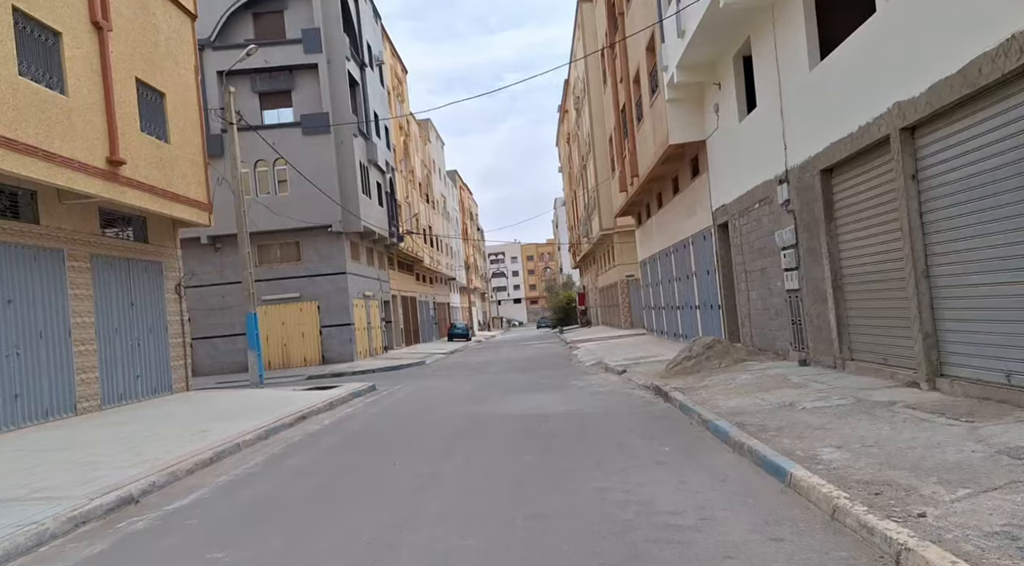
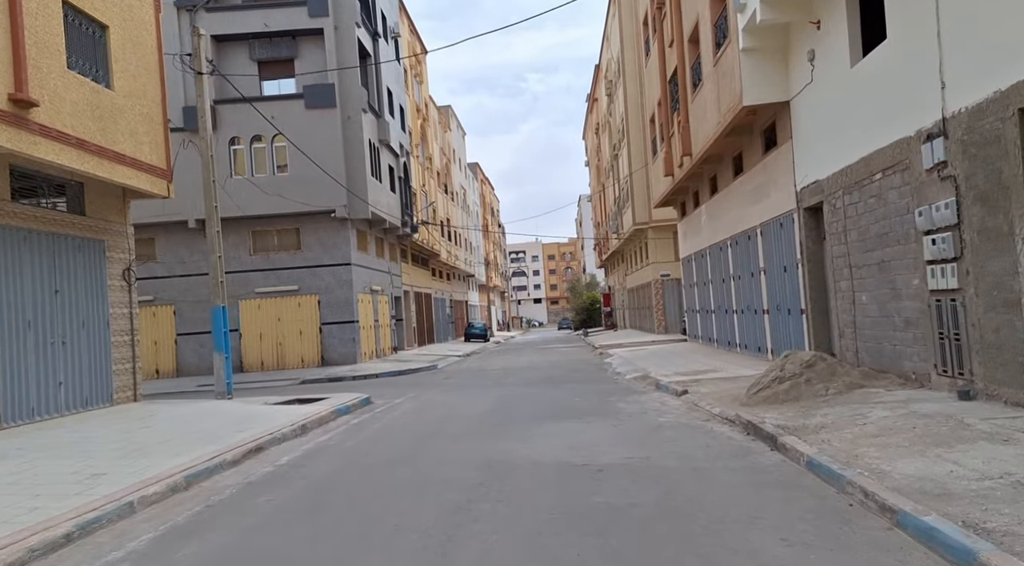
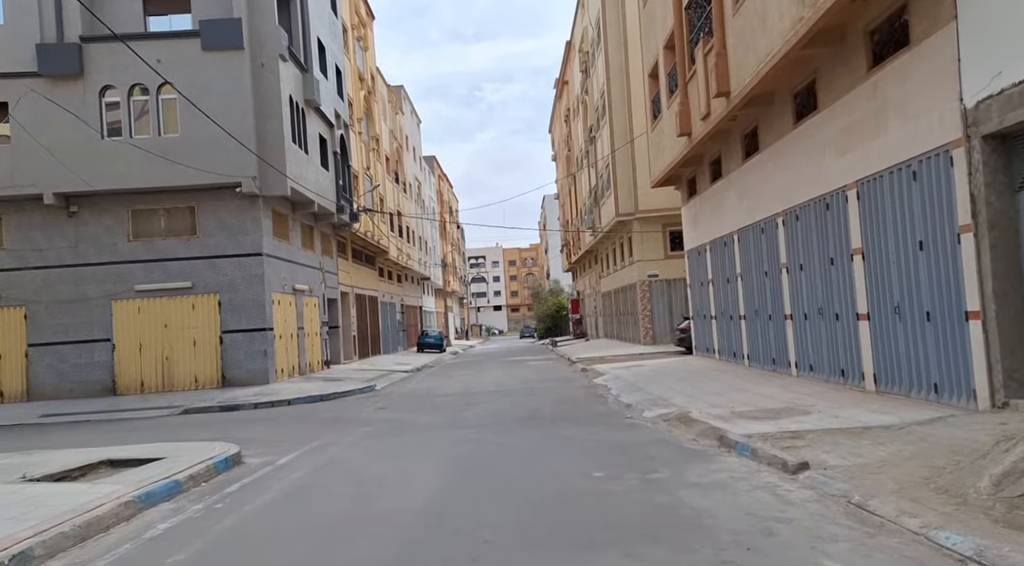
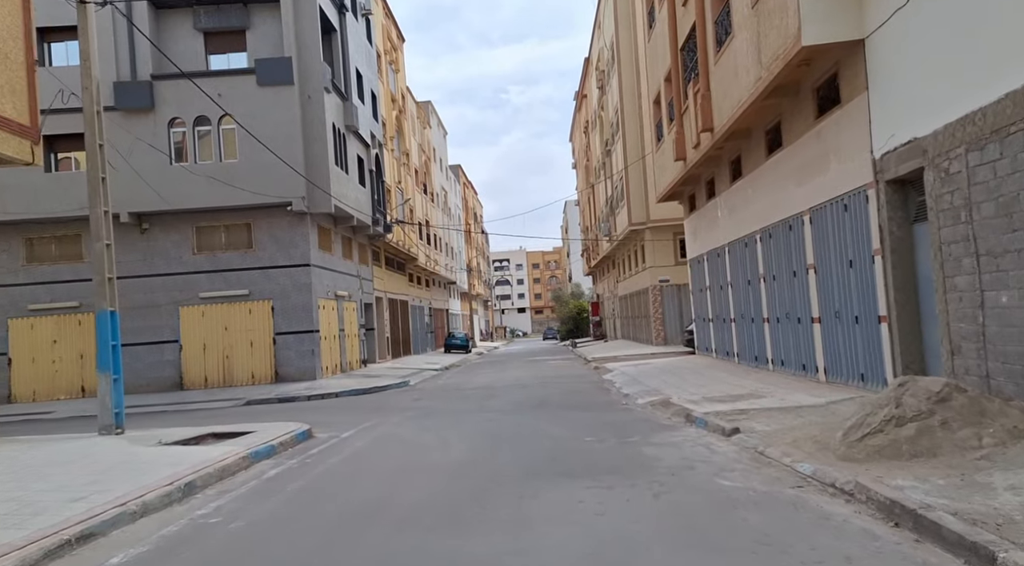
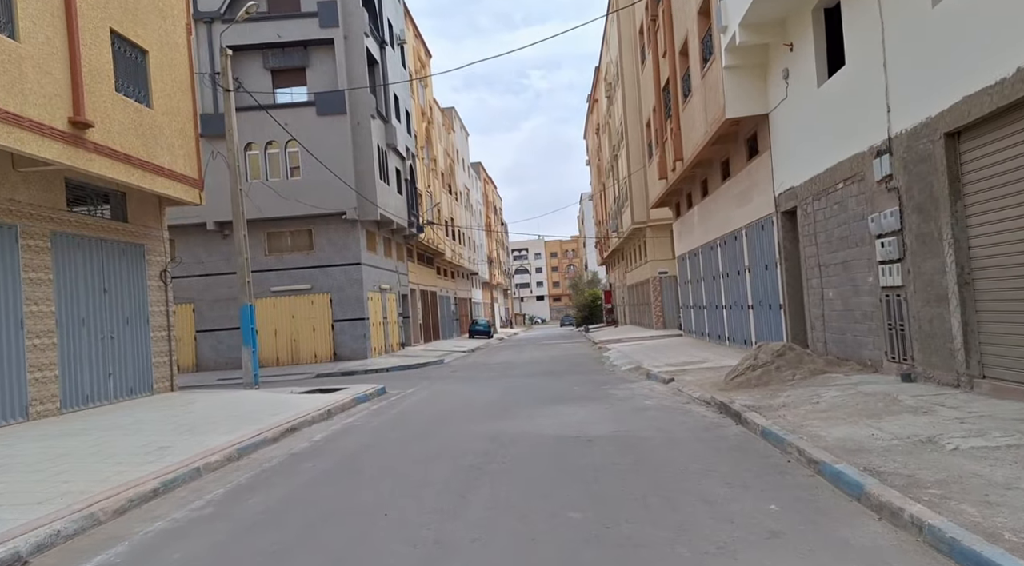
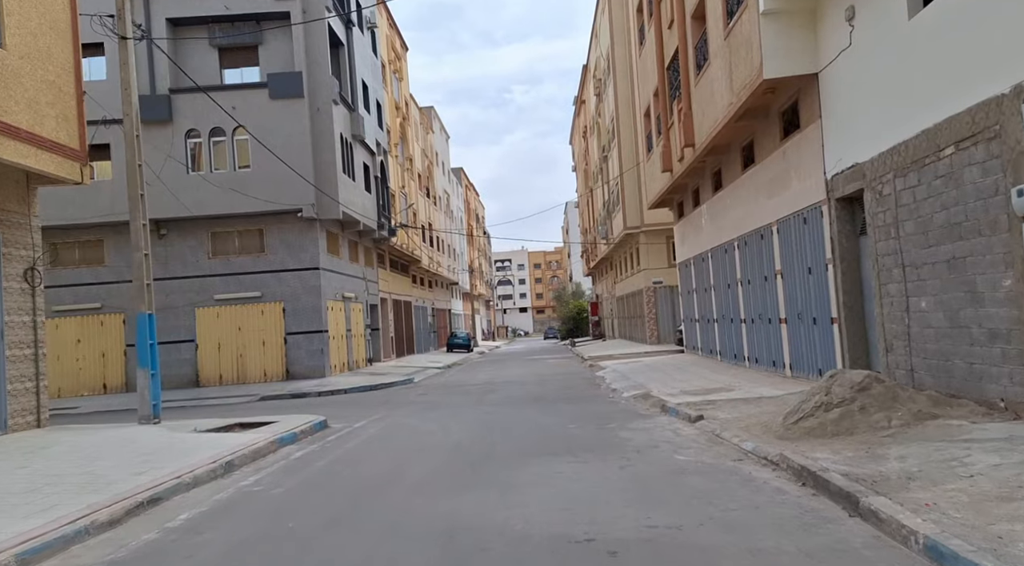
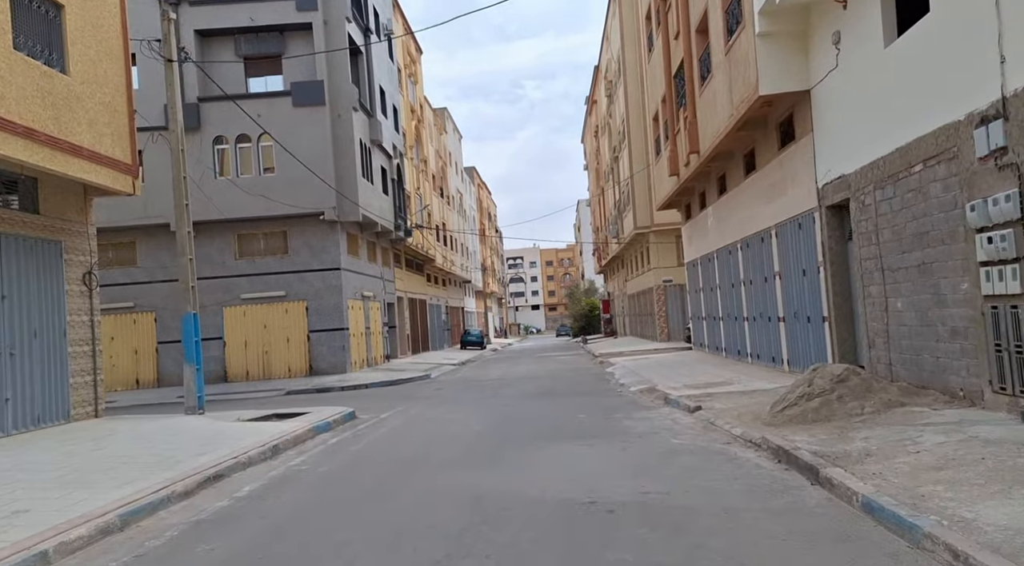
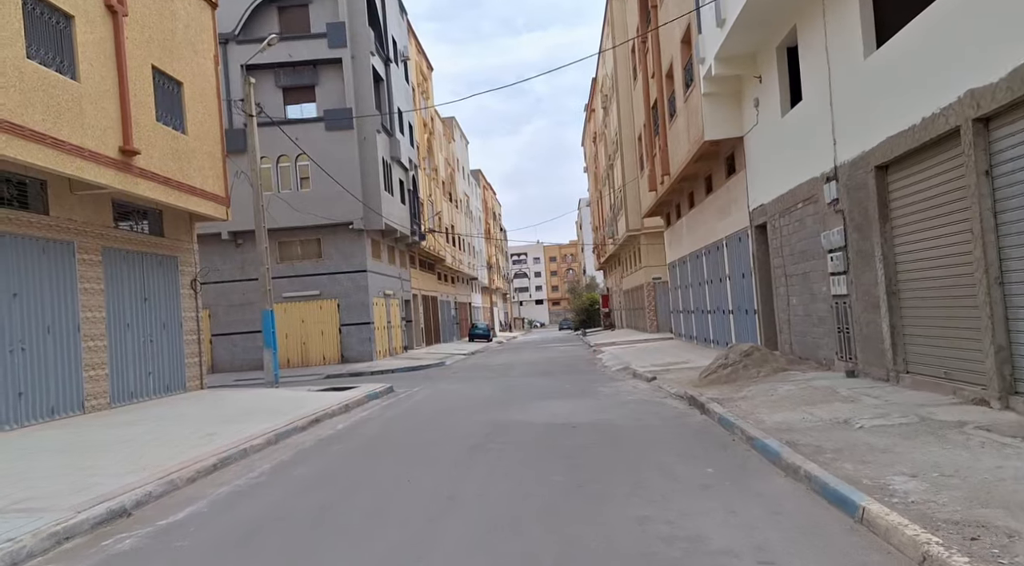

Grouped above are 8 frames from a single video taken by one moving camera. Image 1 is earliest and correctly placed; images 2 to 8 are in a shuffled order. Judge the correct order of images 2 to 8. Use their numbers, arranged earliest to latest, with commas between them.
8, 5, 2, 7, 6, 4, 3
